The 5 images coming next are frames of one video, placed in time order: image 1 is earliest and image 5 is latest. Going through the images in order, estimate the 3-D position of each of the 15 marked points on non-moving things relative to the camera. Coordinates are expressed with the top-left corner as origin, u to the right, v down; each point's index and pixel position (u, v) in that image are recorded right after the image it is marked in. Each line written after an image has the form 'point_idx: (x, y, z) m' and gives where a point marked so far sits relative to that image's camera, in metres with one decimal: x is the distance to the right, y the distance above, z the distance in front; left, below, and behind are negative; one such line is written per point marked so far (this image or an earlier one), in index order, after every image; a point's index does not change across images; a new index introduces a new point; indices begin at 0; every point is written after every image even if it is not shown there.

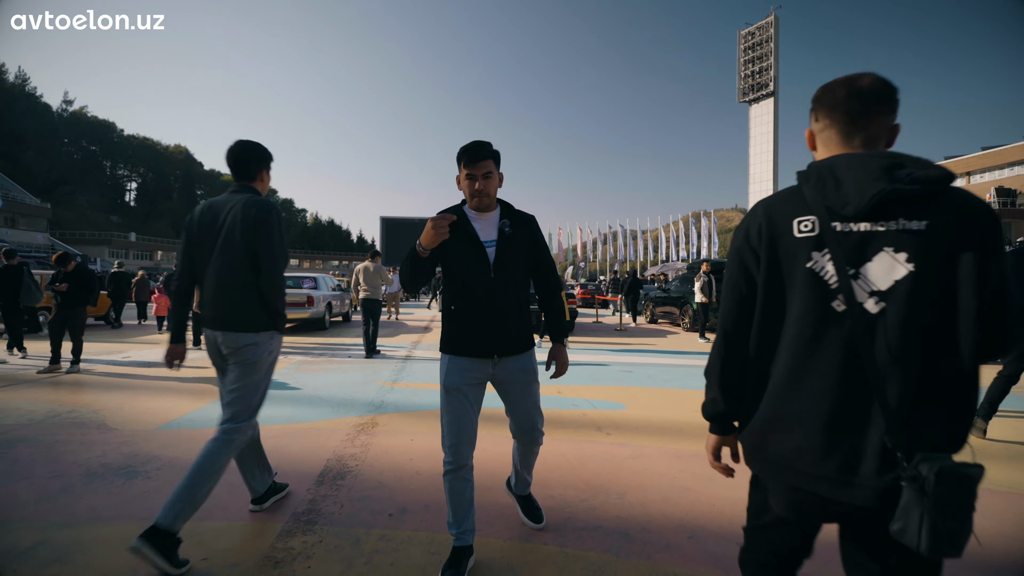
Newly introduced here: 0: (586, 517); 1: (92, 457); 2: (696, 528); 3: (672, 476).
0: (+0.4, -1.3, +2.8) m
1: (-3.1, -1.2, +3.7) m
2: (+1.0, -1.3, +2.7) m
3: (+1.1, -1.2, +3.4) m
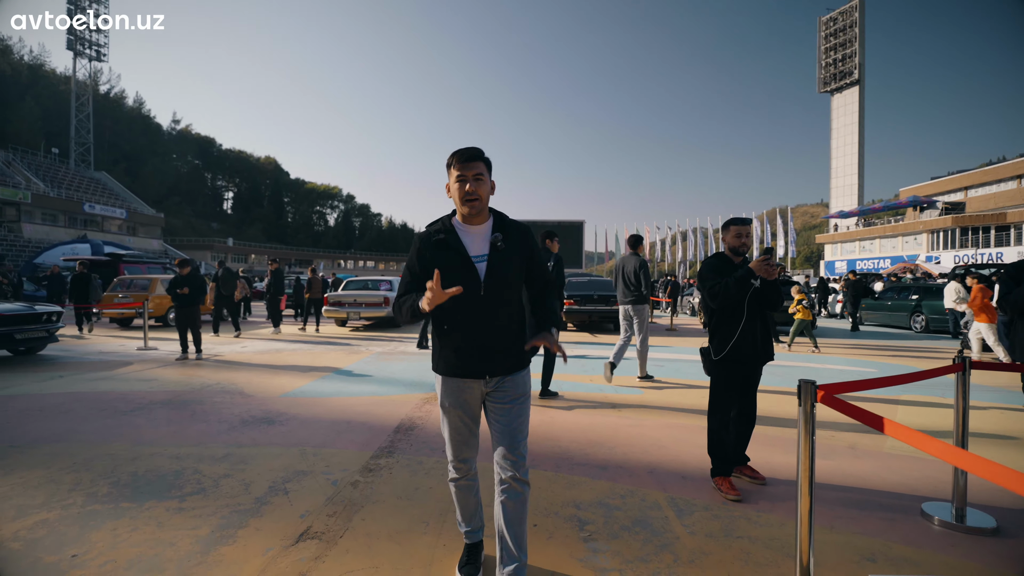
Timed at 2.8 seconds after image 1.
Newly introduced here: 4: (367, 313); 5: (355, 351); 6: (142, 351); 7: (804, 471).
0: (+0.5, -1.3, +3.9) m
1: (-2.8, -1.3, +5.3) m
2: (+1.1, -1.3, +3.7) m
3: (+1.2, -1.3, +4.4) m
4: (-4.0, -0.7, +13.9) m
5: (-3.1, -1.2, +10.0) m
6: (-7.1, -1.2, +9.6) m
7: (+1.2, -0.7, +2.1) m
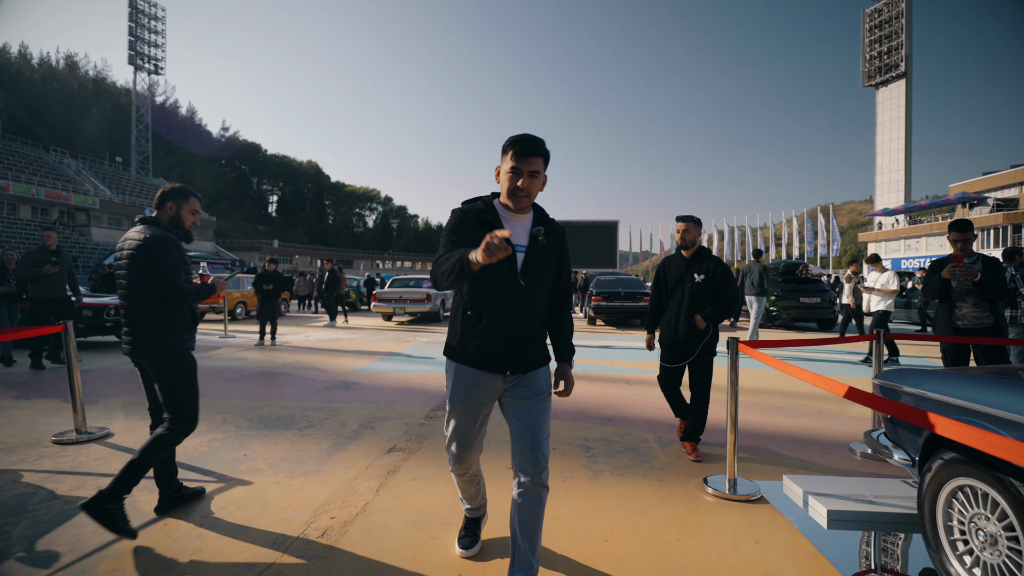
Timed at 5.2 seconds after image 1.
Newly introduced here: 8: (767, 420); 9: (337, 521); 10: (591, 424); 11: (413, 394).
0: (+0.8, -1.2, +4.9) m
1: (-2.5, -1.2, +6.6) m
2: (+1.3, -1.2, +4.7) m
3: (+1.5, -1.2, +5.4) m
4: (-3.0, -0.6, +15.3) m
5: (-2.4, -1.2, +11.3) m
6: (-6.4, -1.1, +11.2) m
7: (+1.4, -0.7, +3.1) m
8: (+2.4, -1.3, +4.8) m
9: (-0.9, -1.3, +2.7) m
10: (+0.7, -1.2, +4.6) m
11: (-1.2, -1.2, +5.9) m
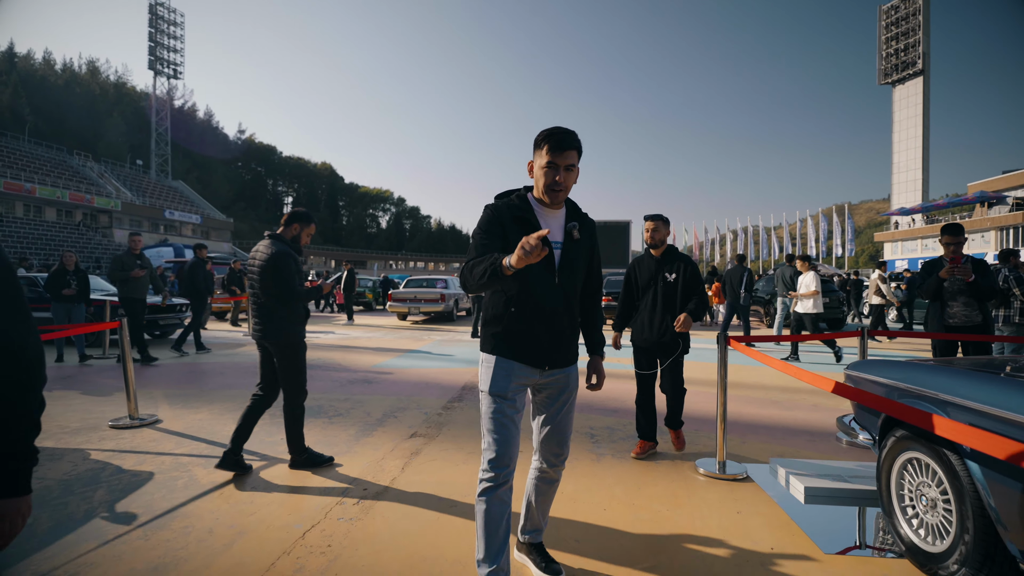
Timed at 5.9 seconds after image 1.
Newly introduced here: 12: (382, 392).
0: (+0.9, -1.2, +5.3) m
1: (-2.3, -1.2, +7.0) m
2: (+1.4, -1.2, +5.1) m
3: (+1.7, -1.2, +5.7) m
4: (-2.7, -0.6, +15.7) m
5: (-2.1, -1.2, +11.8) m
6: (-6.1, -1.1, +11.7) m
7: (+1.4, -0.7, +3.4) m
8: (+2.6, -1.3, +5.2) m
9: (-0.9, -1.3, +3.1) m
10: (+0.8, -1.2, +4.9) m
11: (-1.0, -1.2, +6.3) m
12: (-1.6, -1.2, +6.1) m
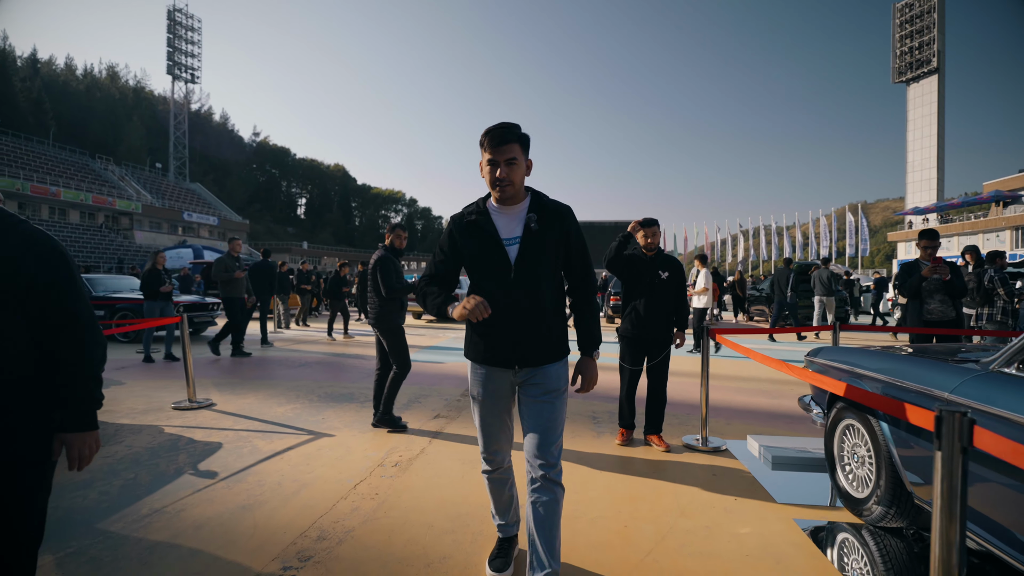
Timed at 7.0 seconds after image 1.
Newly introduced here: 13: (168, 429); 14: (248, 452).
0: (+1.0, -1.2, +5.8) m
1: (-2.1, -1.2, +7.6) m
2: (+1.6, -1.2, +5.6) m
3: (+1.8, -1.2, +6.2) m
4: (-2.3, -0.6, +16.3) m
5: (-1.9, -1.2, +12.4) m
6: (-5.9, -1.1, +12.4) m
7: (+1.5, -0.7, +4.0) m
8: (+2.7, -1.3, +5.7) m
9: (-0.8, -1.2, +3.7) m
10: (+0.9, -1.2, +5.5) m
11: (-0.9, -1.2, +6.9) m
12: (-1.4, -1.2, +6.7) m
13: (-3.0, -1.2, +4.4) m
14: (-2.0, -1.2, +3.8) m
